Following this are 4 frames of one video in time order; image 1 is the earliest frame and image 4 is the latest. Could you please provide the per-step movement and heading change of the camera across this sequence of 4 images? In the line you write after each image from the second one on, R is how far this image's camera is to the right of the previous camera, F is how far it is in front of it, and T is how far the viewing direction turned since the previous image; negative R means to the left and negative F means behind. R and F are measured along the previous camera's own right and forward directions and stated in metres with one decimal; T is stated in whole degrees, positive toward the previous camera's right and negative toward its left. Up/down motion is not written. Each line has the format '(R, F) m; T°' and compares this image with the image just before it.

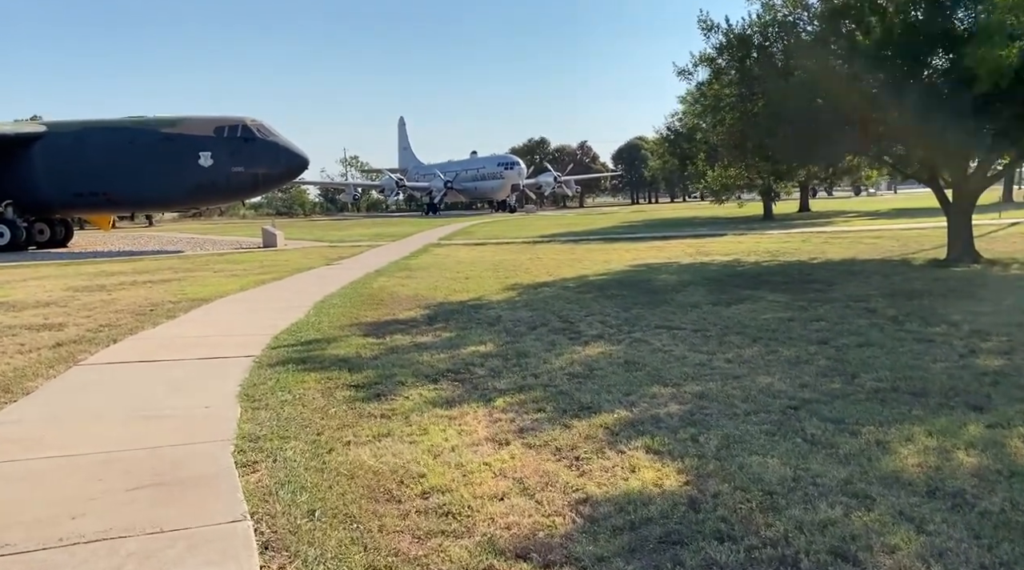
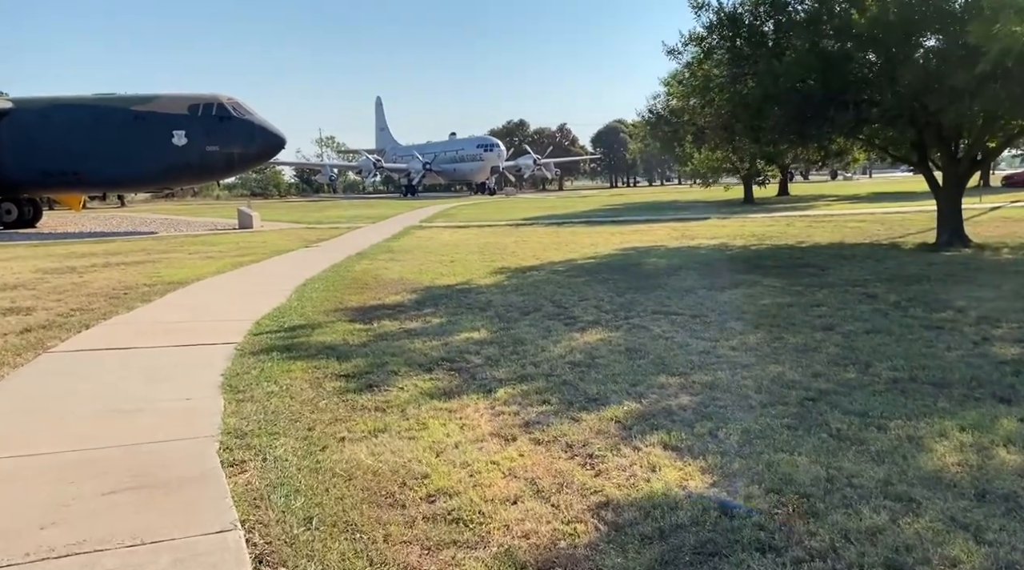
(-0.2, +0.3) m; +2°
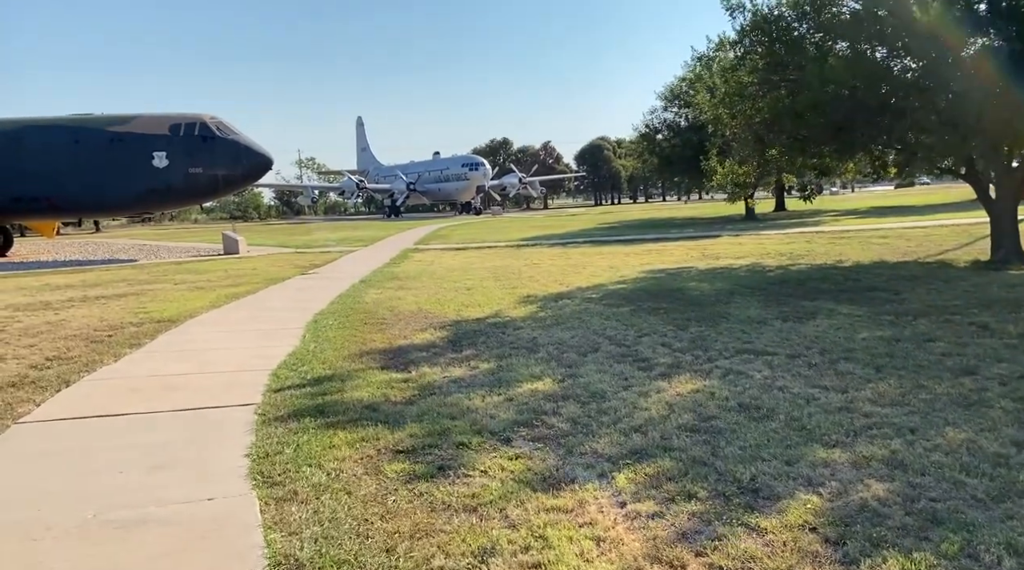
(-0.7, +1.2) m; +1°
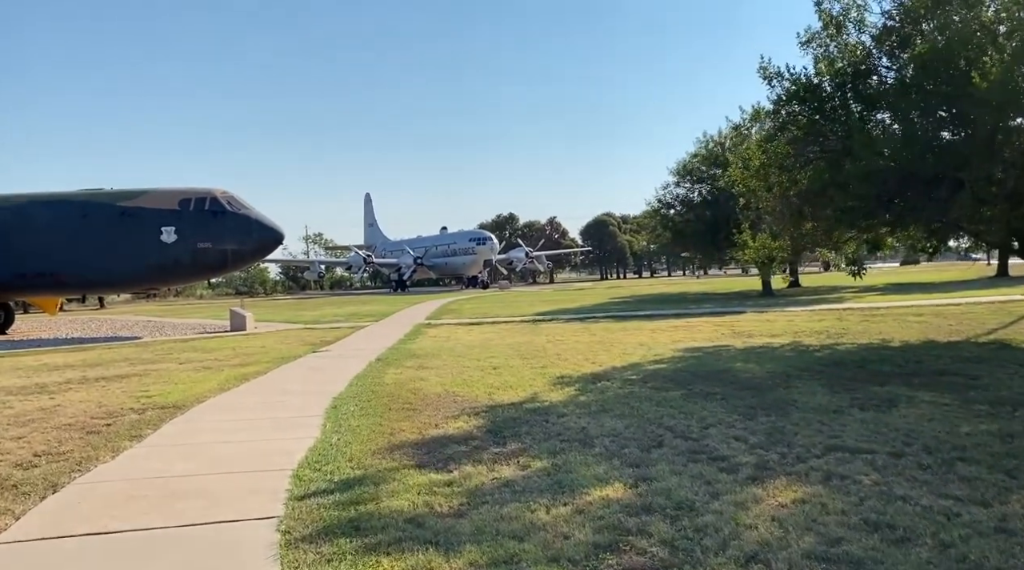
(-0.4, +0.8) m; 0°
